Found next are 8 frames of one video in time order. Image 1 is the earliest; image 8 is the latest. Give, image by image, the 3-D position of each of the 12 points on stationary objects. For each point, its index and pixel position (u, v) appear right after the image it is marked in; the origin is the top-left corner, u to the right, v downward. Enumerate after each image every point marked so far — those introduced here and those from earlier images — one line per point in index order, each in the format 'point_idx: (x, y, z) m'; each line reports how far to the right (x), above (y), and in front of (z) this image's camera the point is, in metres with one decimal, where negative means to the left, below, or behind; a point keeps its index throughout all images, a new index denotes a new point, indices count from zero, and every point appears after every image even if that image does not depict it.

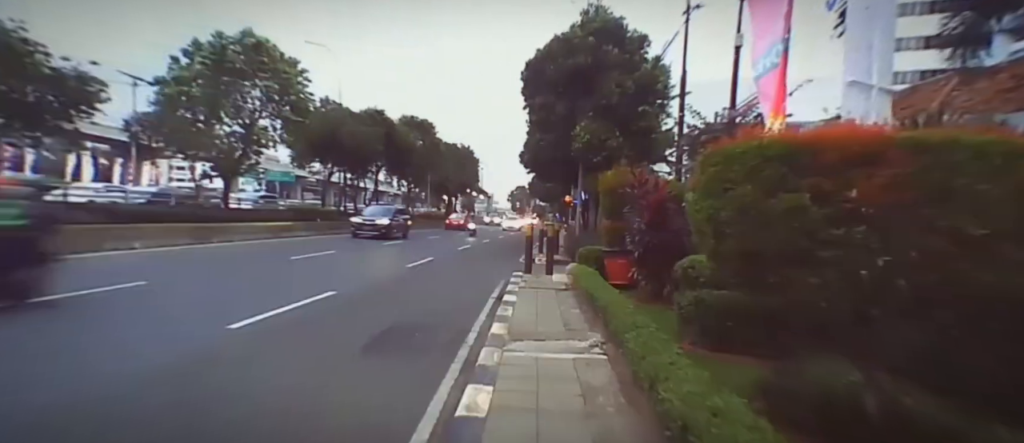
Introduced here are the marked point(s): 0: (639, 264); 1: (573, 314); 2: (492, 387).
0: (+2.1, -0.7, +7.1) m
1: (+0.9, -1.3, +6.2) m
2: (-0.1, -1.3, +3.3) m
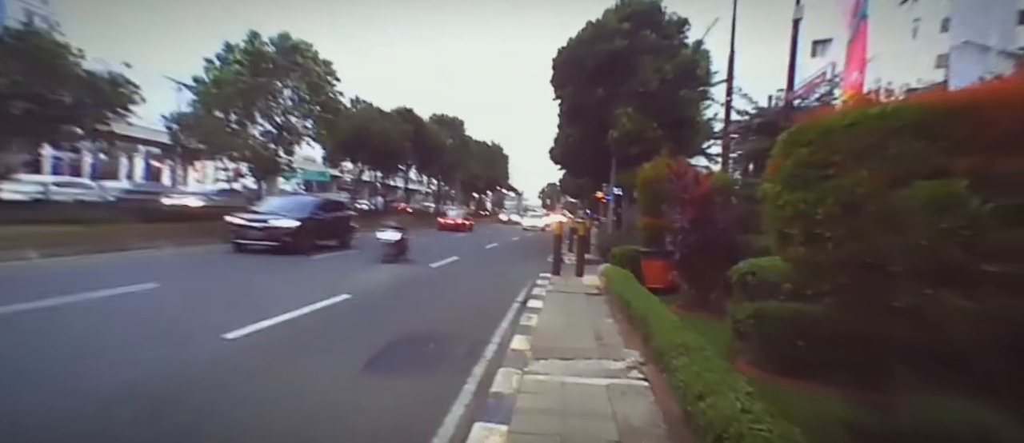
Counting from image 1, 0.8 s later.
0: (+2.5, -0.7, +6.4) m
1: (+1.2, -1.3, +5.5) m
2: (0.0, -1.3, +2.7) m
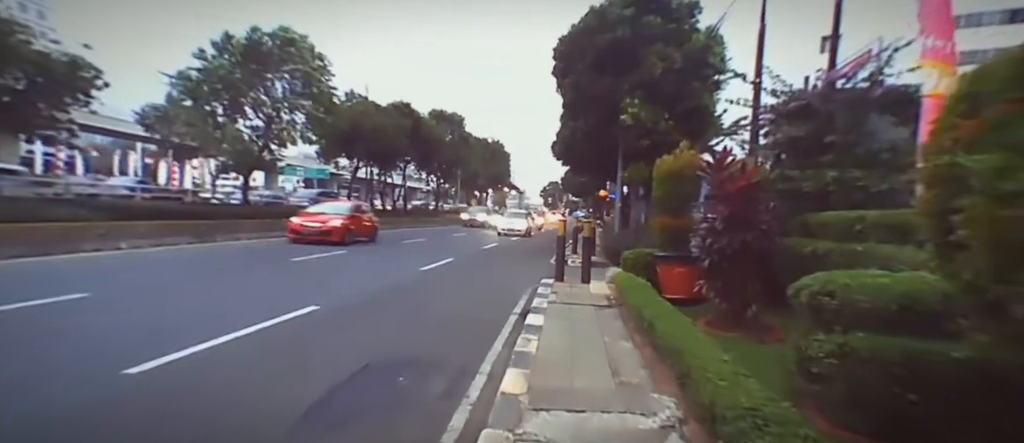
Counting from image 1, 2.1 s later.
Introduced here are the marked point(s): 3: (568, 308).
0: (+2.4, -0.7, +5.3) m
1: (+1.1, -1.3, +4.5) m
2: (-0.1, -1.3, +1.6) m
3: (+0.8, -1.3, +6.4) m
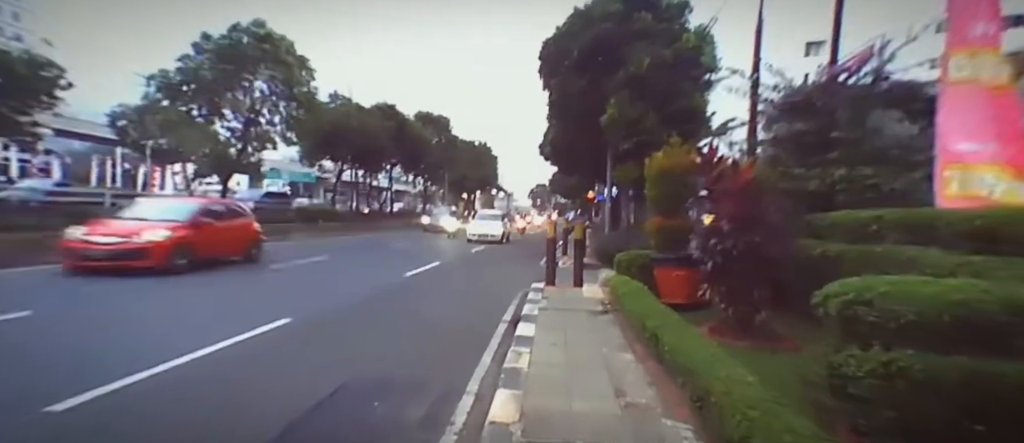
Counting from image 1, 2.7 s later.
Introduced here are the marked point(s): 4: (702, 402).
0: (+2.3, -0.7, +4.9) m
1: (+1.0, -1.3, +4.1) m
2: (-0.1, -1.3, +1.2) m
3: (+0.7, -1.3, +6.0) m
4: (+1.2, -1.1, +2.6) m
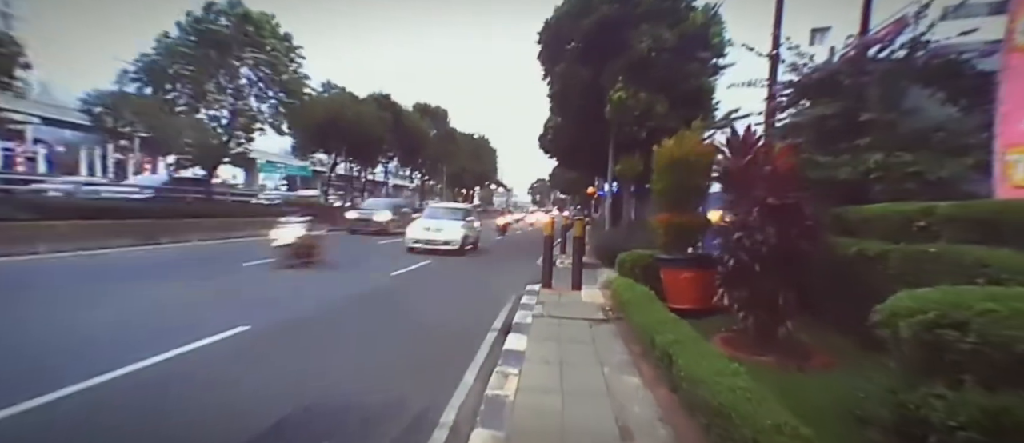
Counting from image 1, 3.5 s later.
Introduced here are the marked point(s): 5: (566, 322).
0: (+2.2, -0.6, +4.3) m
1: (+0.9, -1.3, +3.5) m
2: (-0.2, -1.3, +0.5) m
3: (+0.6, -1.3, +5.3) m
4: (+1.0, -1.1, +2.0) m
5: (+0.7, -1.3, +5.4) m
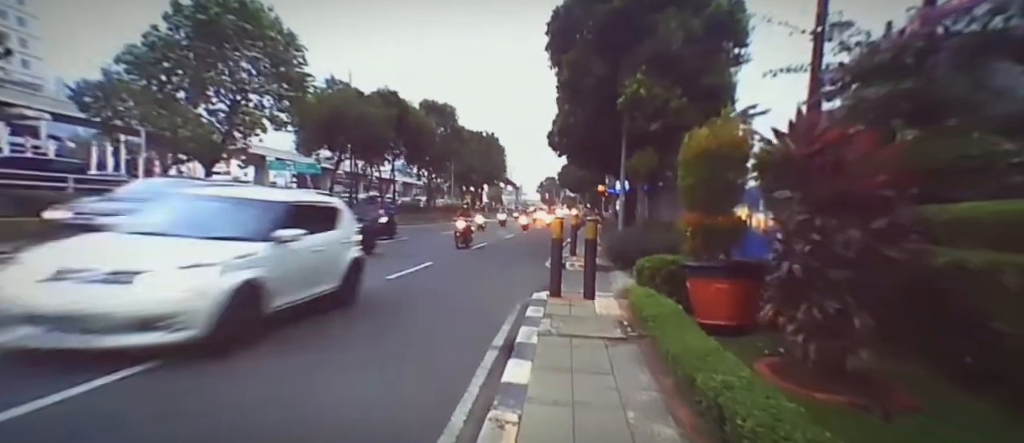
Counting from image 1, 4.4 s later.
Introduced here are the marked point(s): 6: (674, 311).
0: (+2.2, -0.7, +3.5) m
1: (+0.9, -1.3, +2.7) m
2: (-0.3, -1.3, -0.2) m
3: (+0.6, -1.3, +4.5) m
4: (+1.0, -1.1, +1.2) m
5: (+0.7, -1.3, +4.6) m
6: (+1.7, -0.9, +4.4) m
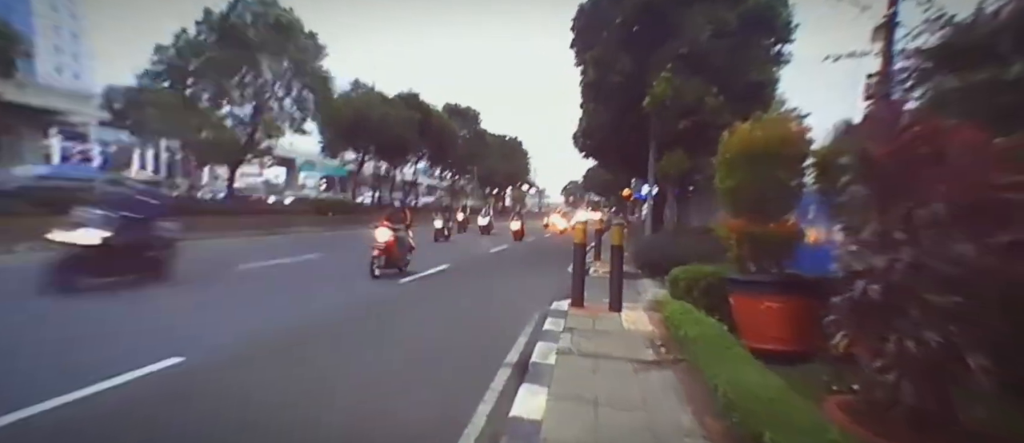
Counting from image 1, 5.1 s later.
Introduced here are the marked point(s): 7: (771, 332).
0: (+2.3, -0.7, +2.8) m
1: (+0.9, -1.3, +2.1) m
2: (-0.4, -1.3, -0.8) m
3: (+0.7, -1.3, +3.9) m
4: (+0.9, -1.1, +0.6) m
5: (+0.8, -1.3, +4.0) m
6: (+1.8, -1.0, +3.8) m
7: (+2.6, -1.1, +4.2) m
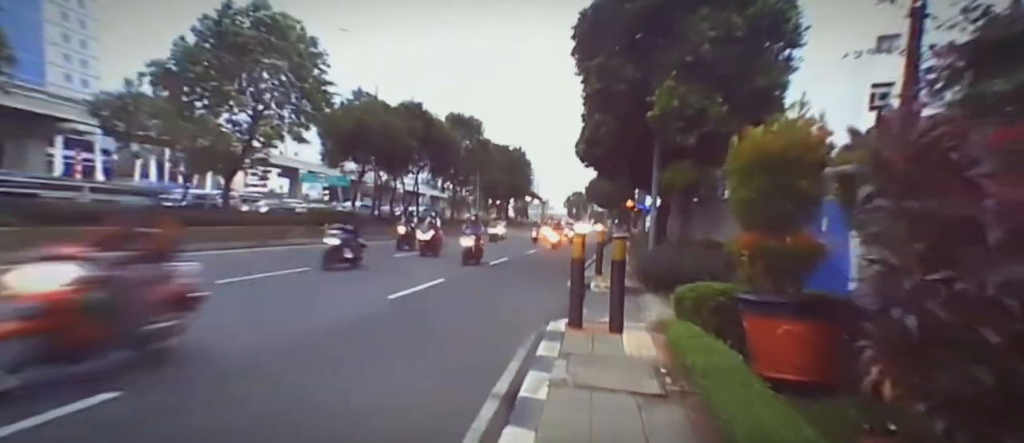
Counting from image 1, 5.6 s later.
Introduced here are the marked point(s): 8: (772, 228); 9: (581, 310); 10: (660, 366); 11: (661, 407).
0: (+2.2, -0.8, +2.3) m
1: (+0.8, -1.4, +1.6) m
2: (-0.6, -1.3, -1.2) m
3: (+0.6, -1.4, +3.5) m
4: (+0.8, -1.2, +0.1) m
5: (+0.7, -1.4, +3.5) m
6: (+1.7, -1.1, +3.3) m
7: (+2.4, -1.2, +3.7) m
8: (+2.5, -0.1, +4.1) m
9: (+1.2, -1.5, +7.4) m
10: (+1.5, -1.5, +4.4) m
11: (+1.2, -1.4, +3.3) m
